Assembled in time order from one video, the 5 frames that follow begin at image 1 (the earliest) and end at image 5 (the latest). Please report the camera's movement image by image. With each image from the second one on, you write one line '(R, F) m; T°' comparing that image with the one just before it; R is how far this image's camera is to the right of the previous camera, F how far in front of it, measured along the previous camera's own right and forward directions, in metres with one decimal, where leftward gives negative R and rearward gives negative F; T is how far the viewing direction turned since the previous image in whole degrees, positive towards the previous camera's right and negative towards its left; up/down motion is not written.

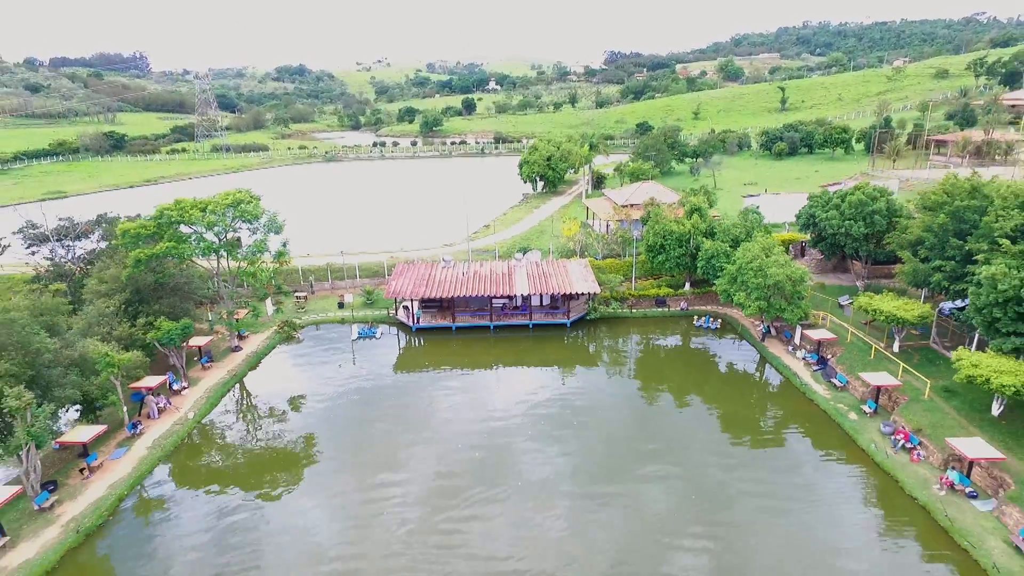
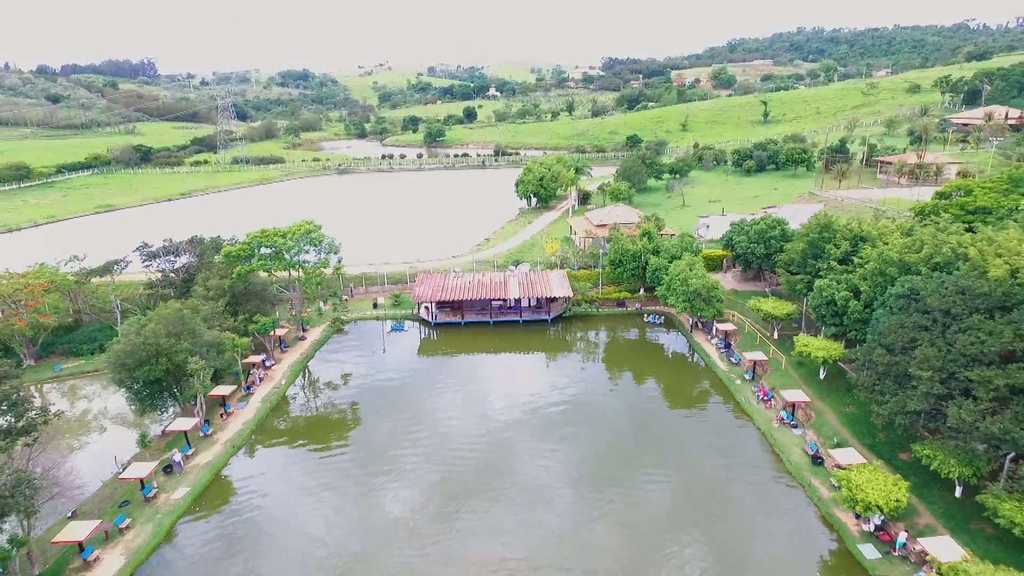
(+0.4, -10.5) m; 0°
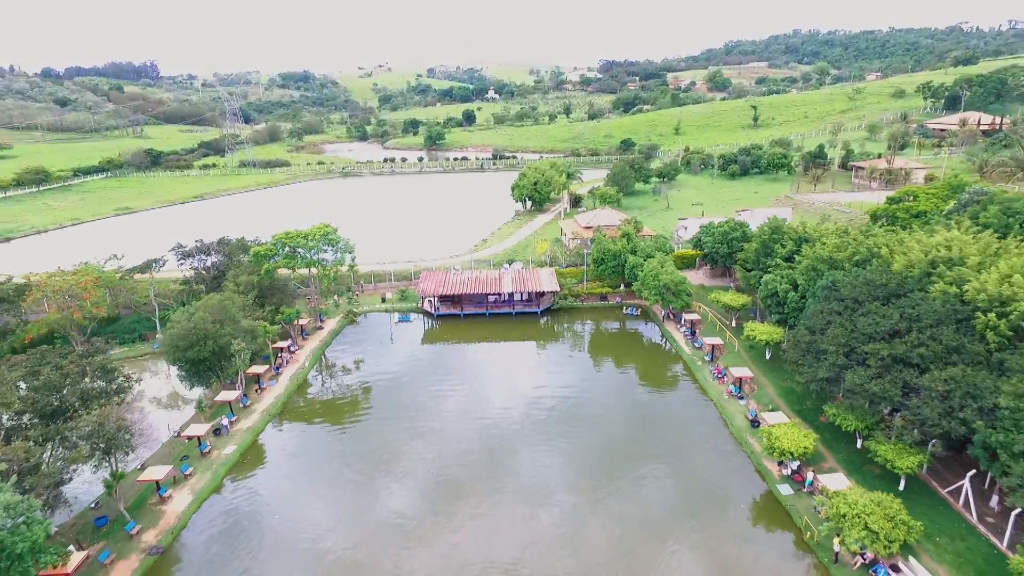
(+0.4, -5.3) m; 0°
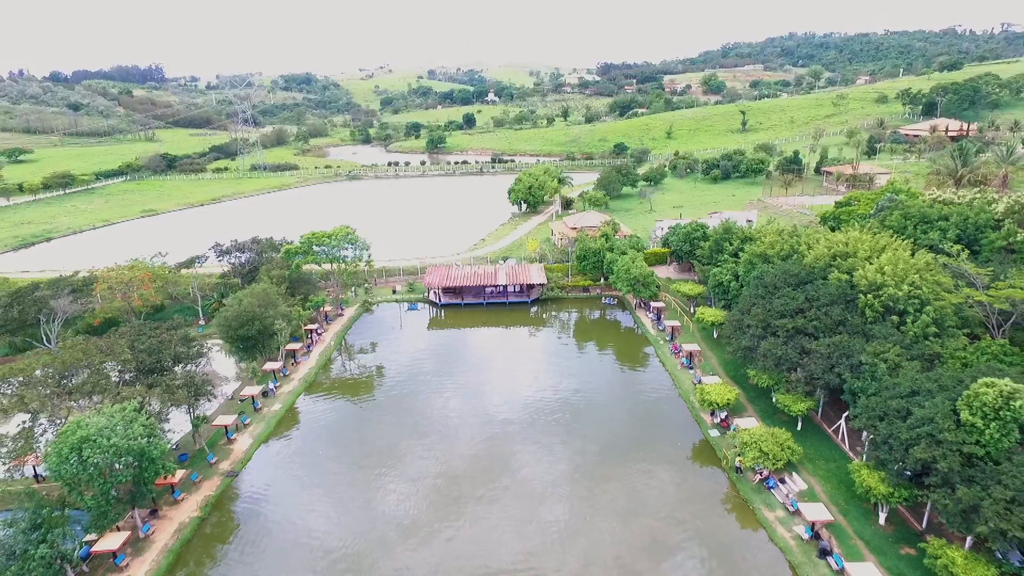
(+0.6, -7.5) m; 0°
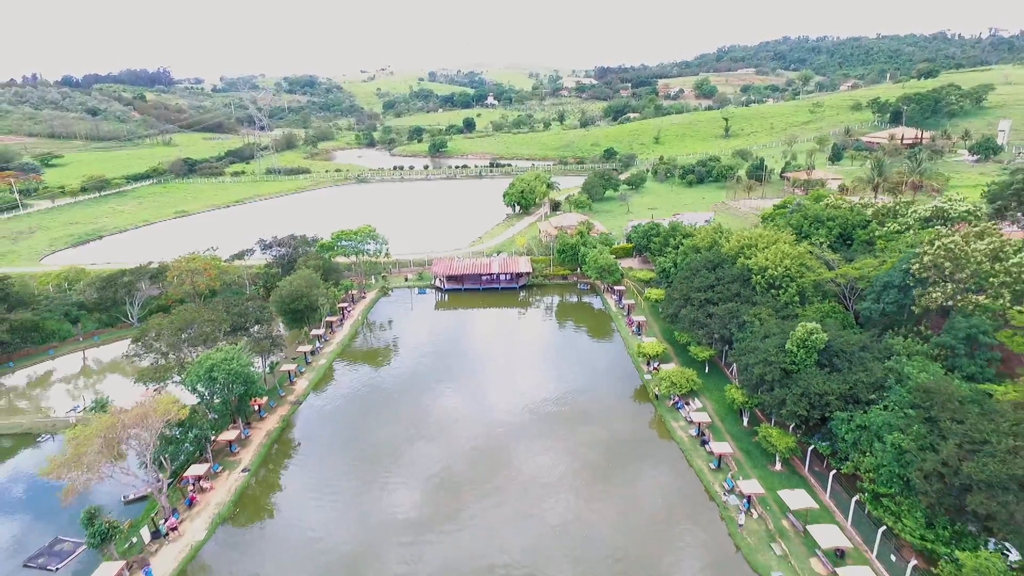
(+1.0, -12.0) m; 0°
